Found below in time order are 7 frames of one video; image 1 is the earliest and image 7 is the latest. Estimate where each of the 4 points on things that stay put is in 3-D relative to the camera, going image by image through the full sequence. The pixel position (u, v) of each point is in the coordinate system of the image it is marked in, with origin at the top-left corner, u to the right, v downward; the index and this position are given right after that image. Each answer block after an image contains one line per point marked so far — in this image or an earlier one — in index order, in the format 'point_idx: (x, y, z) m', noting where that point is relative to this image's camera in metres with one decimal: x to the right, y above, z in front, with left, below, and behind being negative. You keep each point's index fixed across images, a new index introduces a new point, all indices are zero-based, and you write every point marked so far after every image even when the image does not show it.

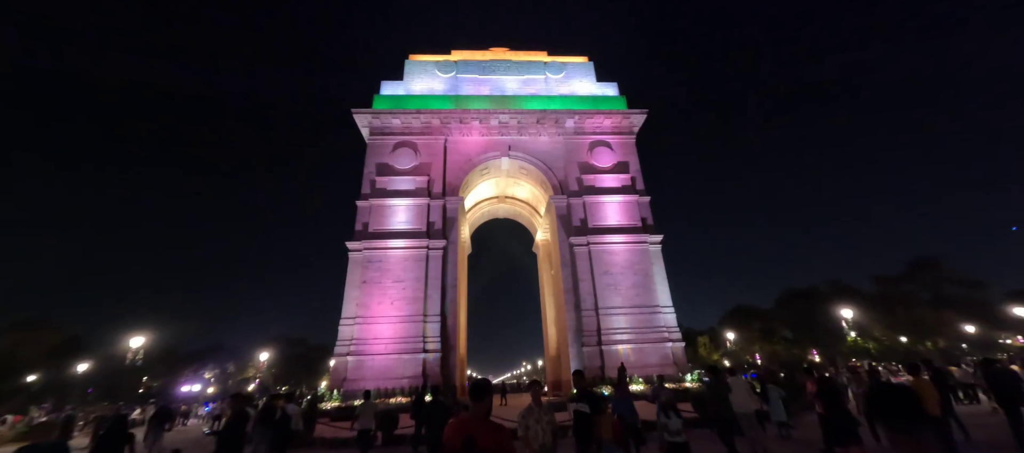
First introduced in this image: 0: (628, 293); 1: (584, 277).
0: (+6.0, -3.5, +19.4) m
1: (+3.8, -2.7, +19.7) m
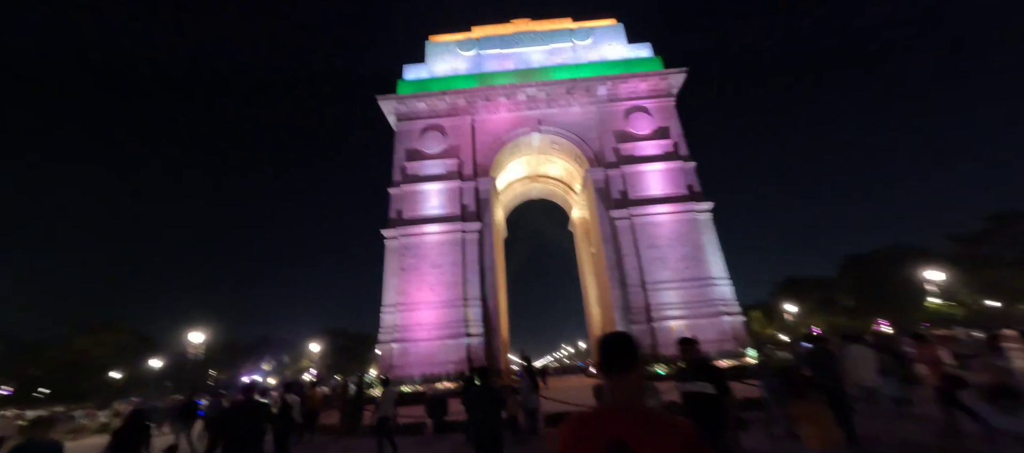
0: (+8.0, -1.9, +18.1) m
1: (+5.7, -1.3, +18.5) m
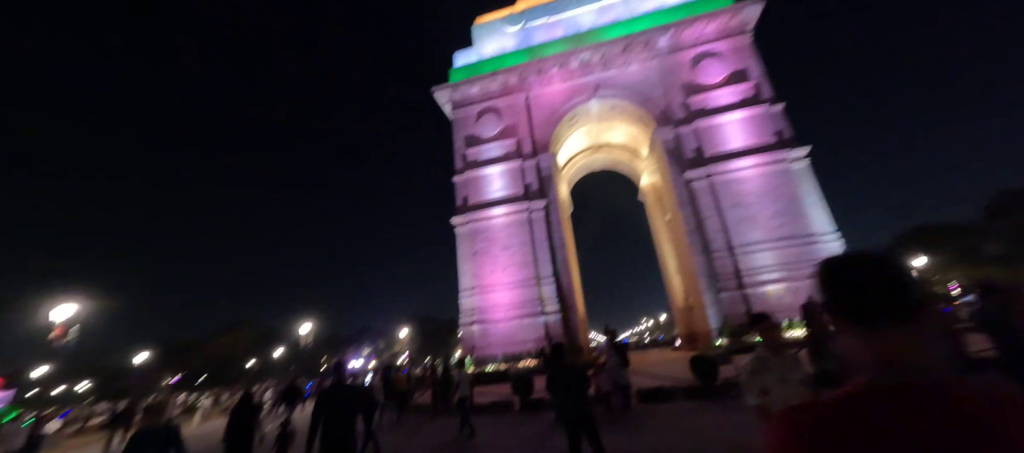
0: (+11.1, +0.1, +16.2) m
1: (+8.9, +0.6, +17.0) m
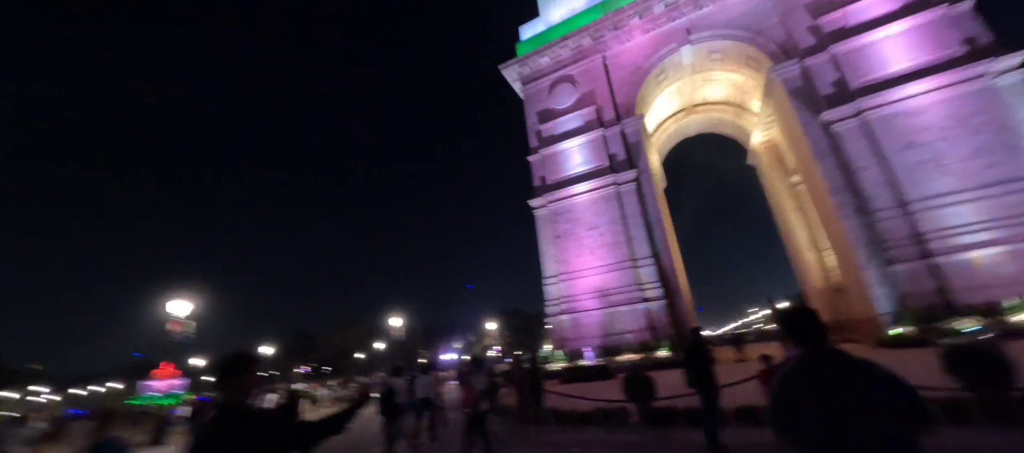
0: (+14.1, +1.9, +11.6) m
1: (+12.0, +2.2, +12.8) m
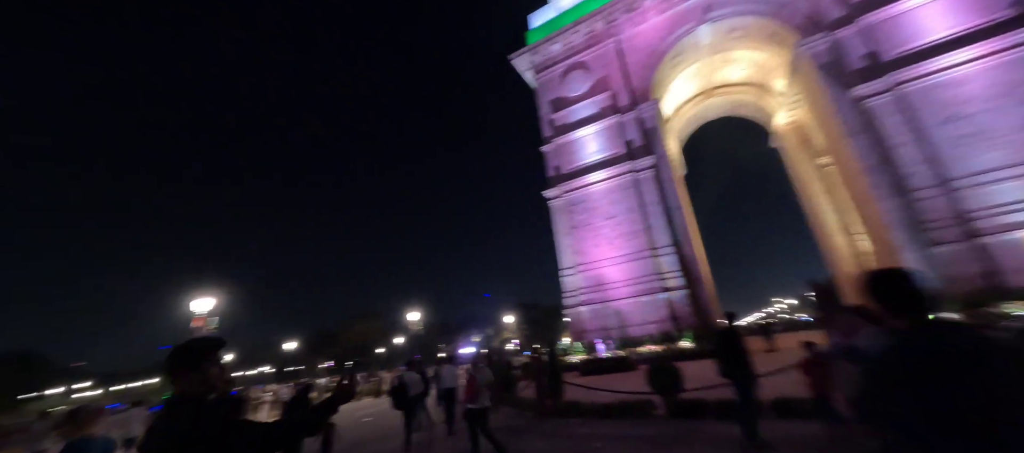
0: (+14.5, +2.5, +10.7) m
1: (+12.5, +2.8, +12.0) m
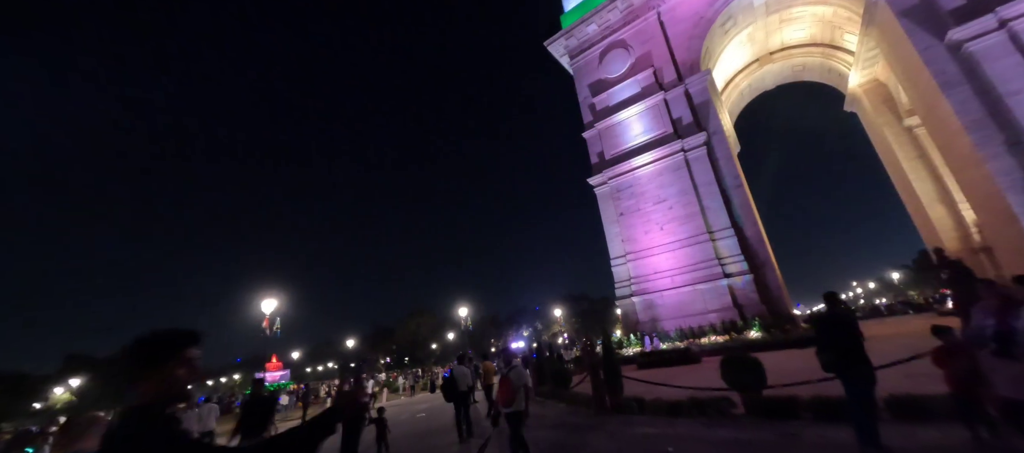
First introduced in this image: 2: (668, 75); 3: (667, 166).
0: (+15.4, +3.6, +8.6) m
1: (+13.6, +3.8, +10.1) m
2: (+7.0, +6.7, +16.8) m
3: (+6.5, +2.5, +15.8) m
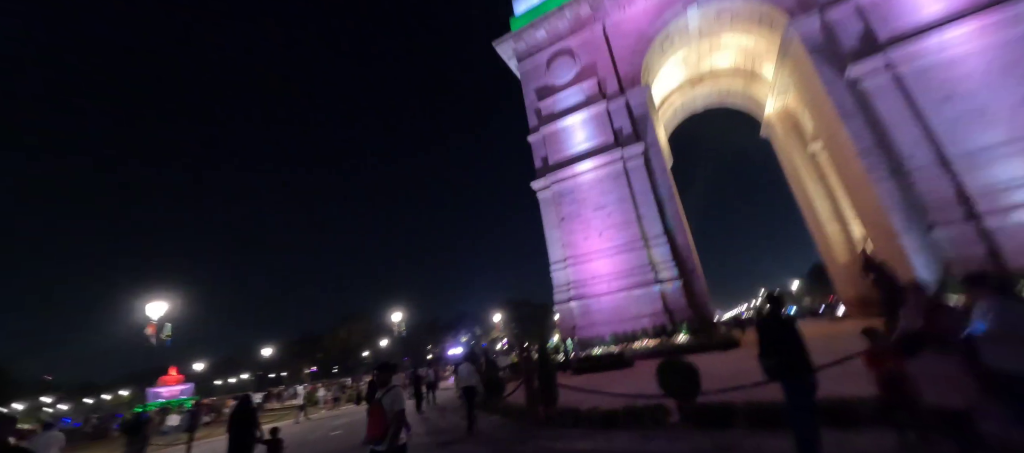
0: (+14.0, +3.0, +10.4) m
1: (+12.0, +3.3, +11.6) m
2: (+4.6, +6.4, +17.3) m
3: (+4.1, +2.3, +16.2) m
